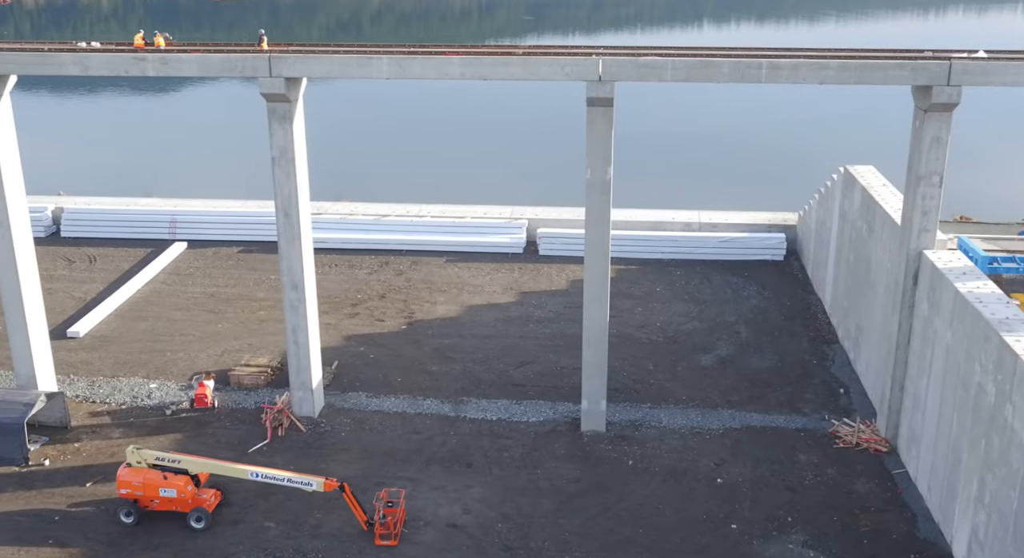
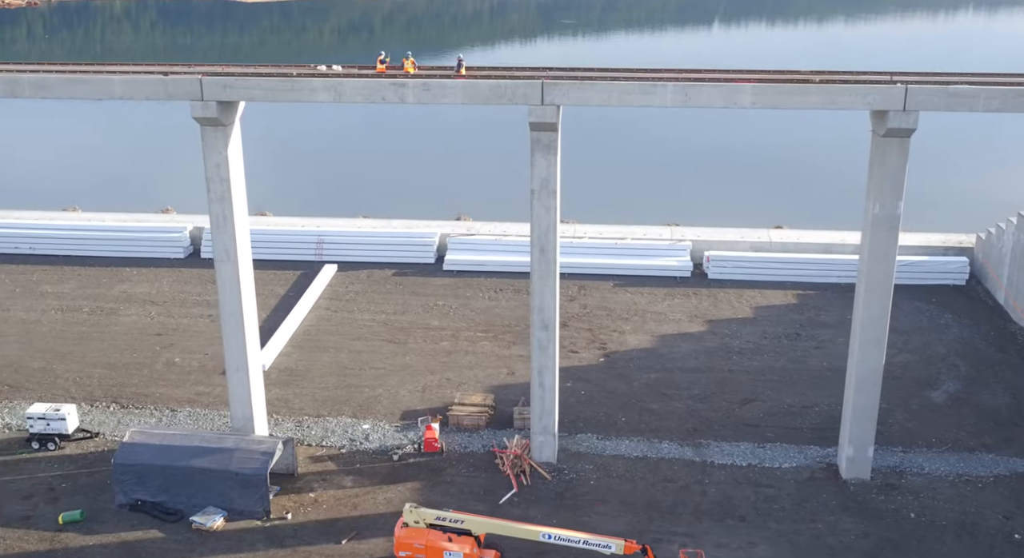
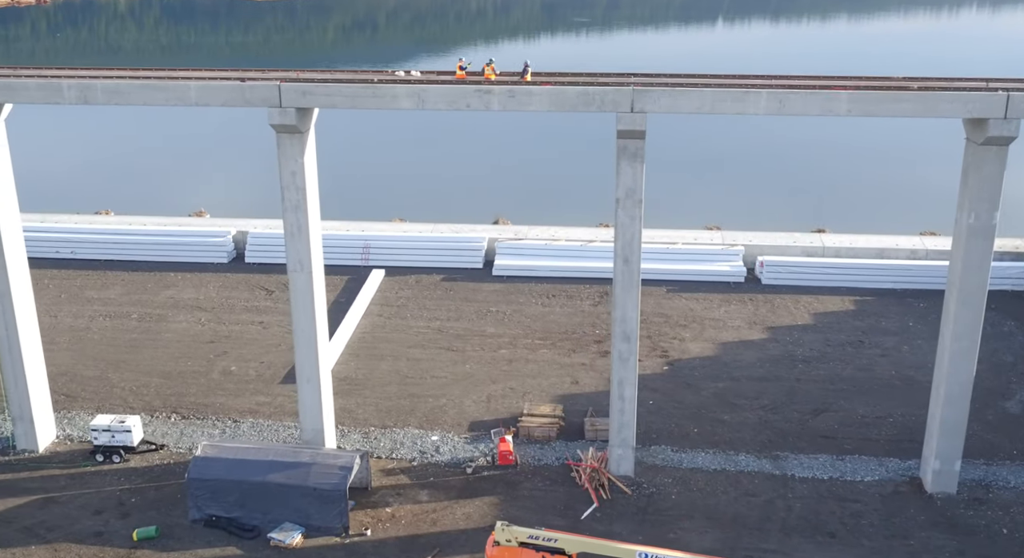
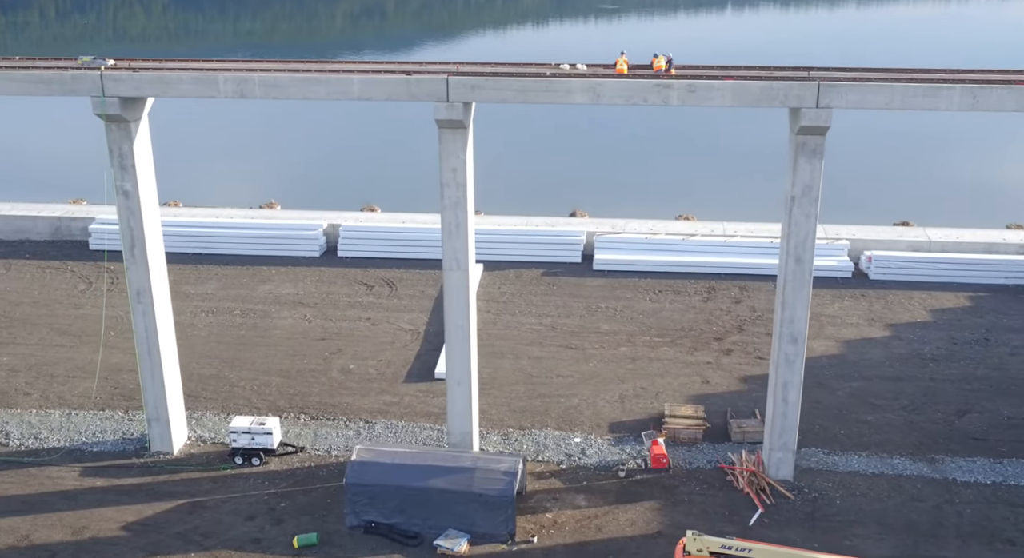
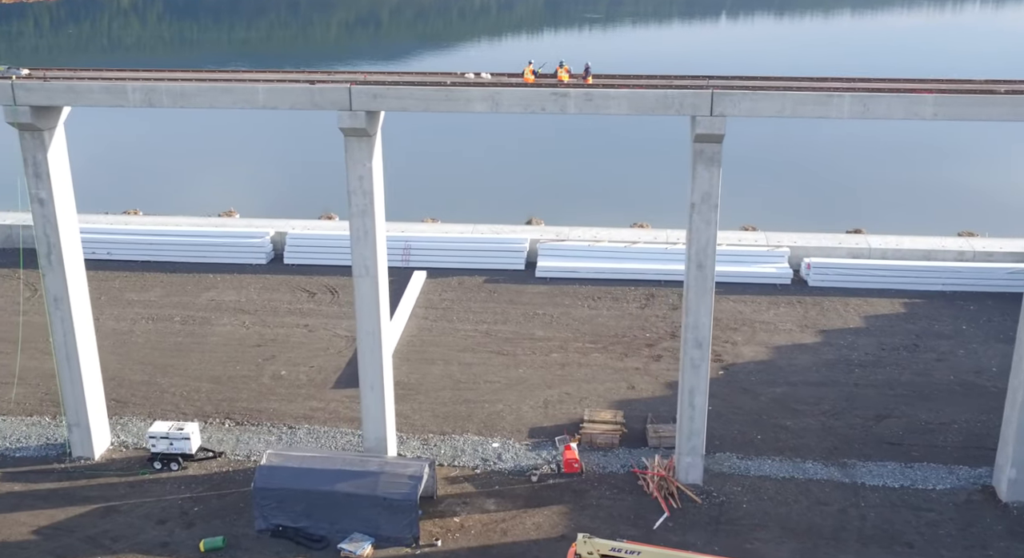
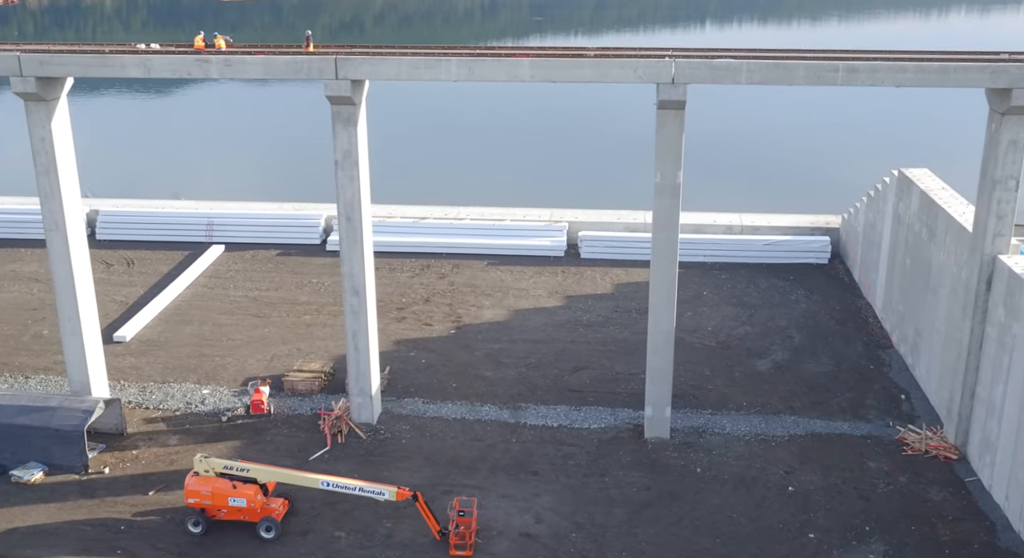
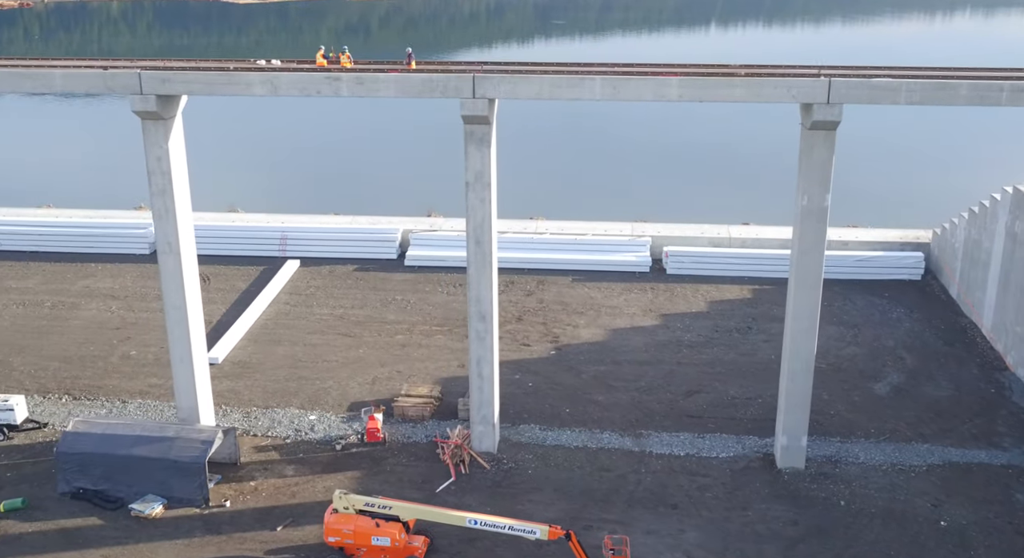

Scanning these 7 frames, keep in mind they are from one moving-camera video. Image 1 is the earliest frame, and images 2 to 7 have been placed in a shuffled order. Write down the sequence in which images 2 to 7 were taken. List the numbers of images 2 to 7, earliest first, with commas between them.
6, 7, 2, 3, 5, 4
